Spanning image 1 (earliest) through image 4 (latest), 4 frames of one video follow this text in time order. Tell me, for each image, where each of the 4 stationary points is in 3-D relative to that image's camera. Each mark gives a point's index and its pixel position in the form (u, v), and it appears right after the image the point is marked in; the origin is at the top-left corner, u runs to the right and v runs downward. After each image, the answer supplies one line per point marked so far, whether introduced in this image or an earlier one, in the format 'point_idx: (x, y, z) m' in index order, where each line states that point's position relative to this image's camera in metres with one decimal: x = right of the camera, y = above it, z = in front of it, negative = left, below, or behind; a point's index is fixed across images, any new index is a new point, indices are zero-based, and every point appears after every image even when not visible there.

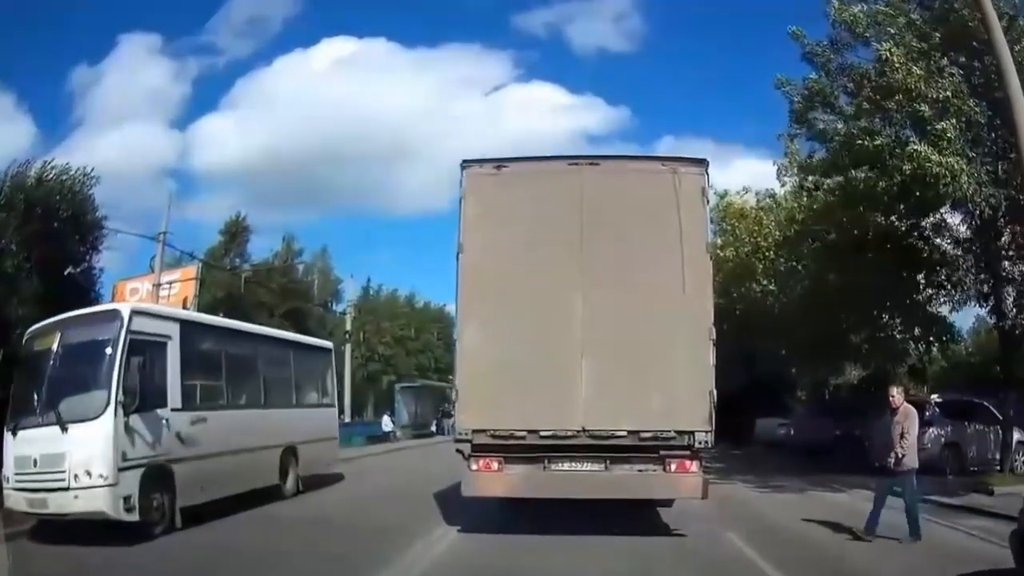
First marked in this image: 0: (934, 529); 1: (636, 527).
0: (+5.3, -3.0, +13.0) m
1: (+1.6, -3.0, +13.7) m
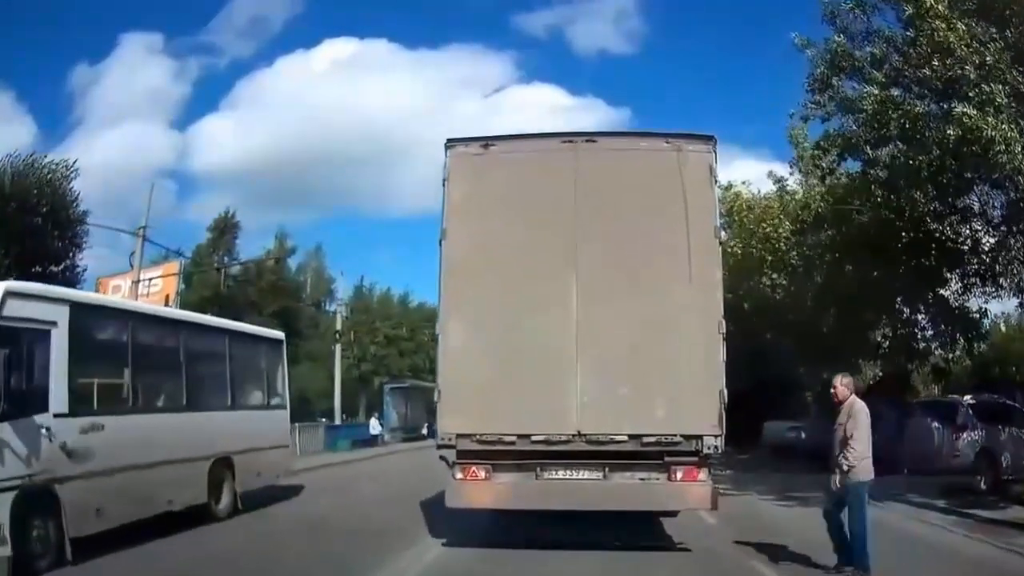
0: (+5.1, -2.9, +11.6) m
1: (+1.5, -2.9, +12.3) m
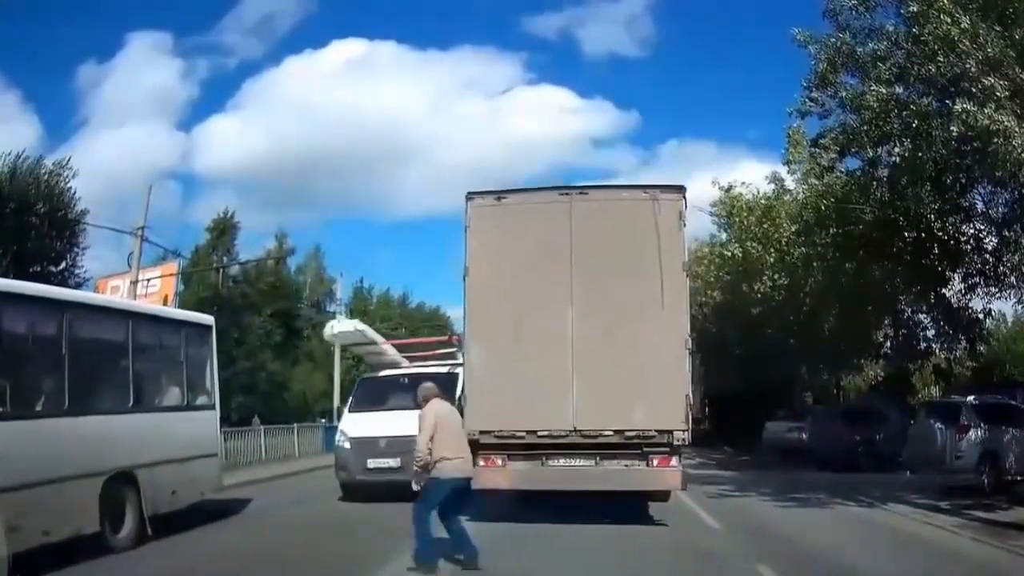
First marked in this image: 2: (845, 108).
0: (+5.1, -2.9, +11.5) m
1: (+1.5, -2.9, +12.2) m
2: (+4.8, +2.6, +15.2) m
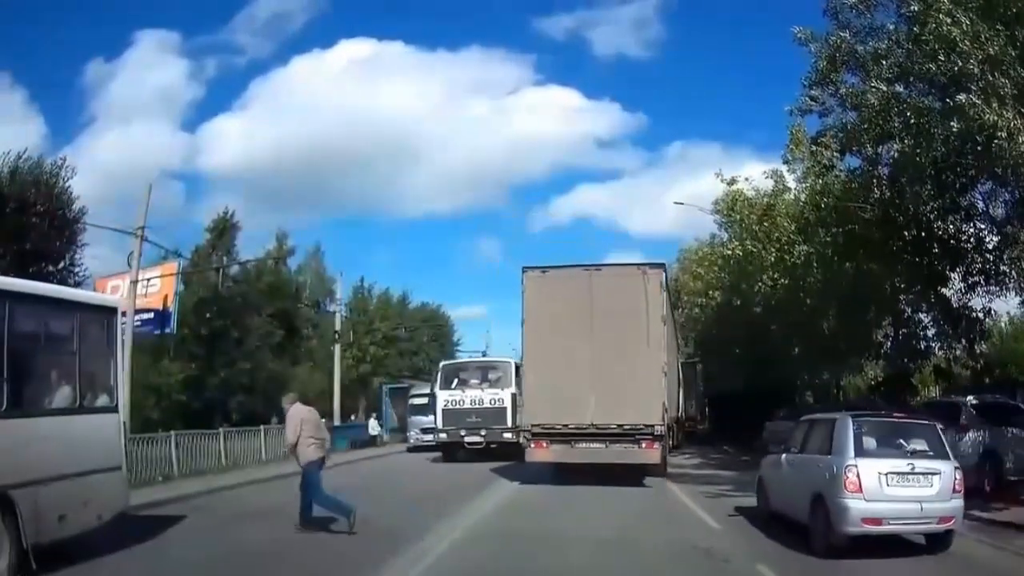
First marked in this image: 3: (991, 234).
0: (+5.1, -2.9, +11.5) m
1: (+1.5, -2.9, +12.1) m
2: (+4.8, +2.6, +15.2) m
3: (+6.9, +0.8, +15.0) m
